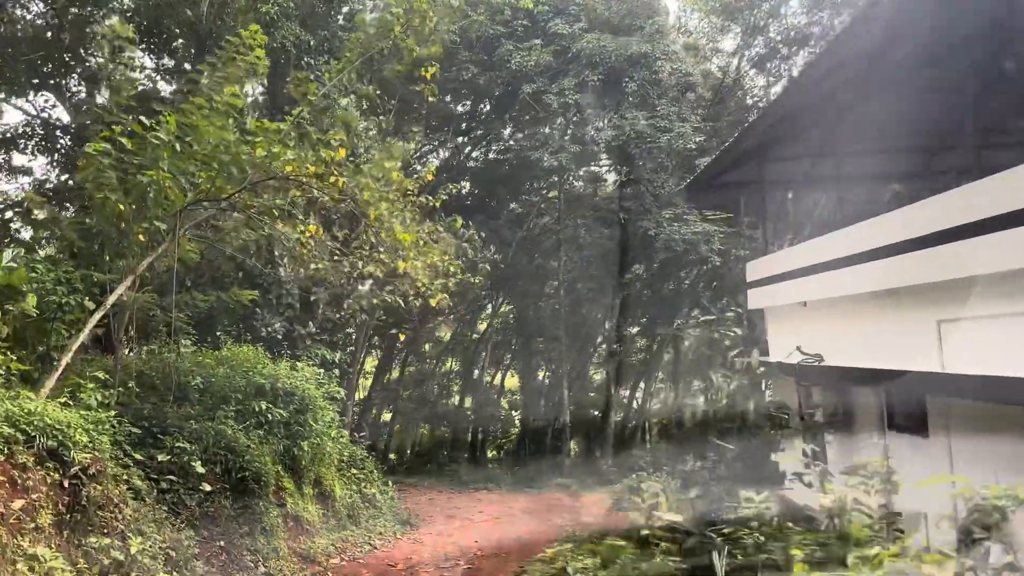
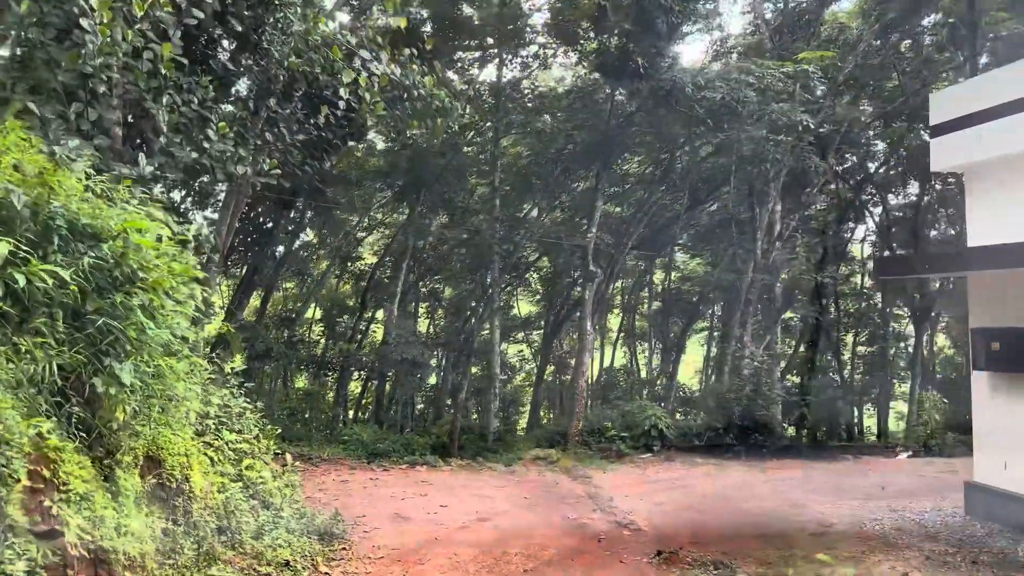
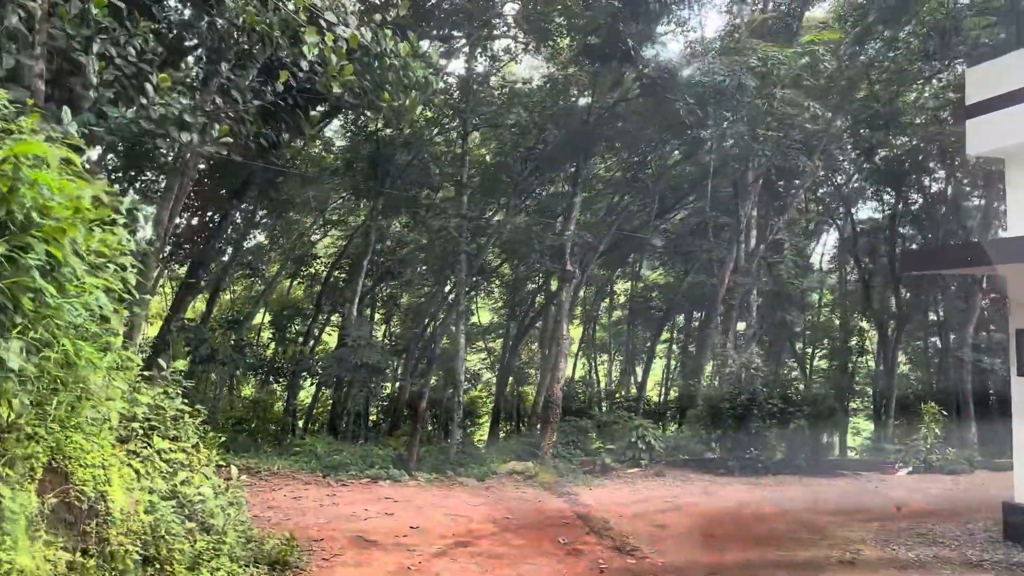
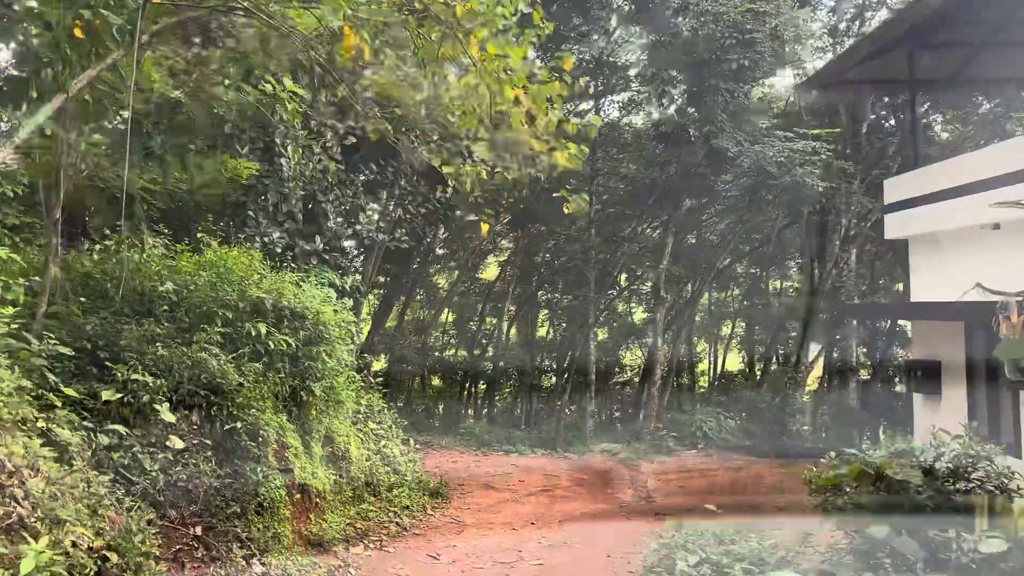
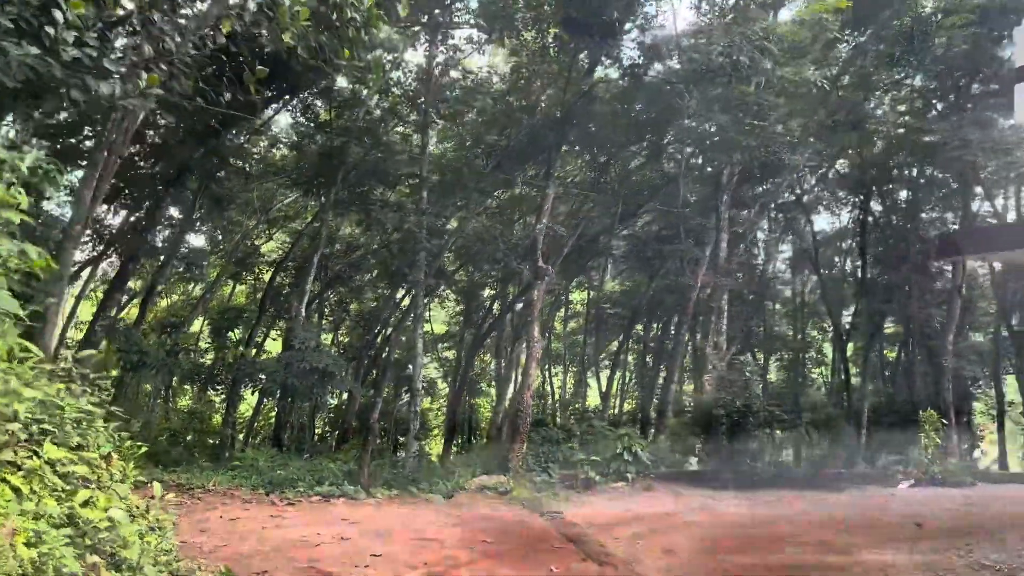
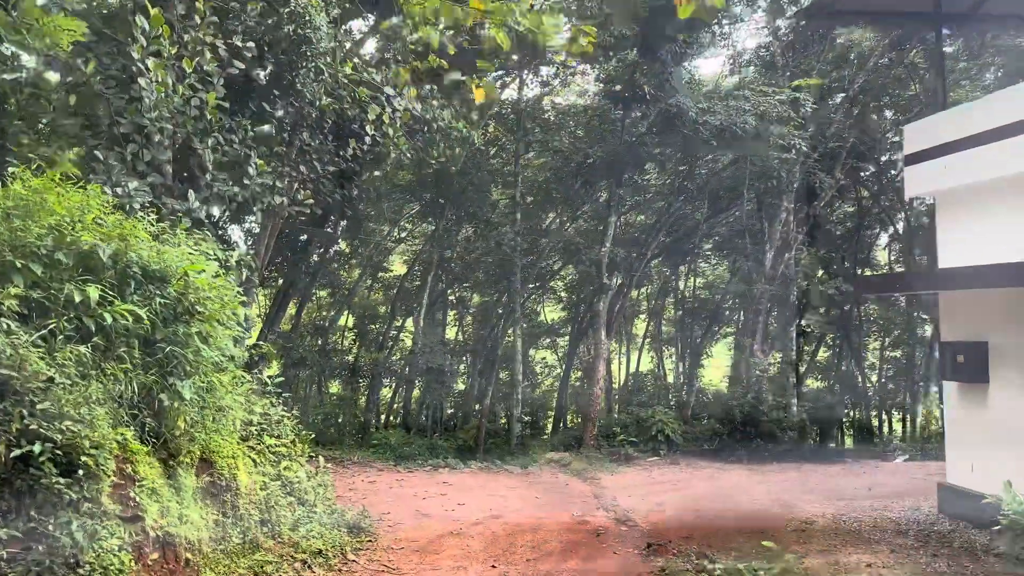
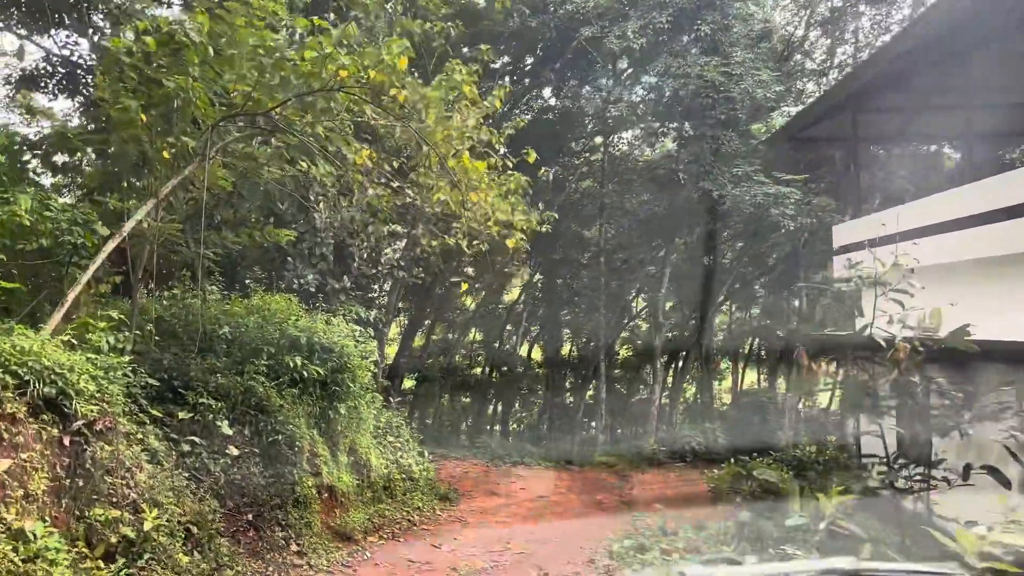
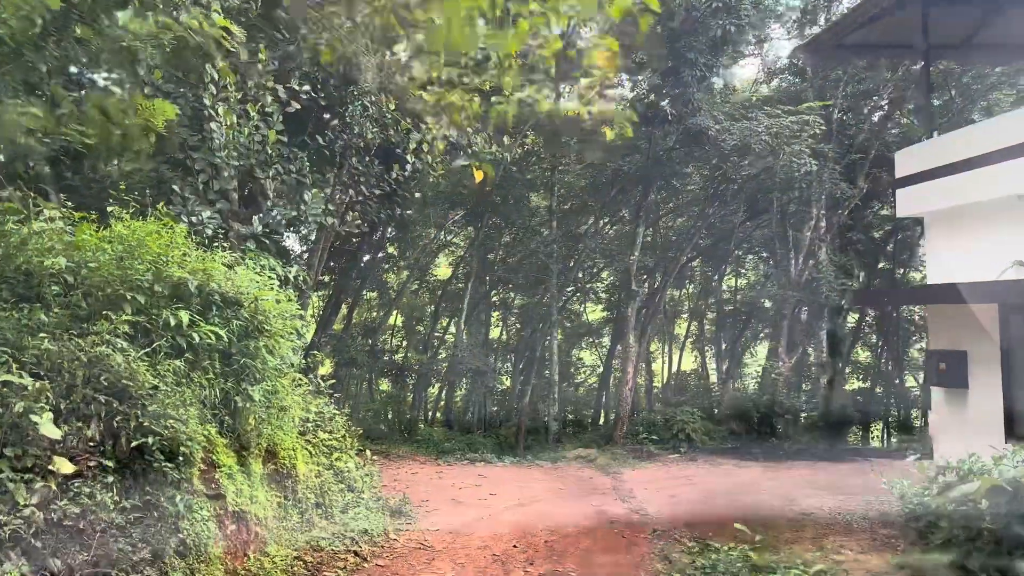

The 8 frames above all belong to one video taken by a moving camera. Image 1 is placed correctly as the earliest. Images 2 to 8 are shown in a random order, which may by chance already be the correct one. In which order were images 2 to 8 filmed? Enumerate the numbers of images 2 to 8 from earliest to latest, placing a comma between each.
7, 4, 8, 6, 2, 3, 5
